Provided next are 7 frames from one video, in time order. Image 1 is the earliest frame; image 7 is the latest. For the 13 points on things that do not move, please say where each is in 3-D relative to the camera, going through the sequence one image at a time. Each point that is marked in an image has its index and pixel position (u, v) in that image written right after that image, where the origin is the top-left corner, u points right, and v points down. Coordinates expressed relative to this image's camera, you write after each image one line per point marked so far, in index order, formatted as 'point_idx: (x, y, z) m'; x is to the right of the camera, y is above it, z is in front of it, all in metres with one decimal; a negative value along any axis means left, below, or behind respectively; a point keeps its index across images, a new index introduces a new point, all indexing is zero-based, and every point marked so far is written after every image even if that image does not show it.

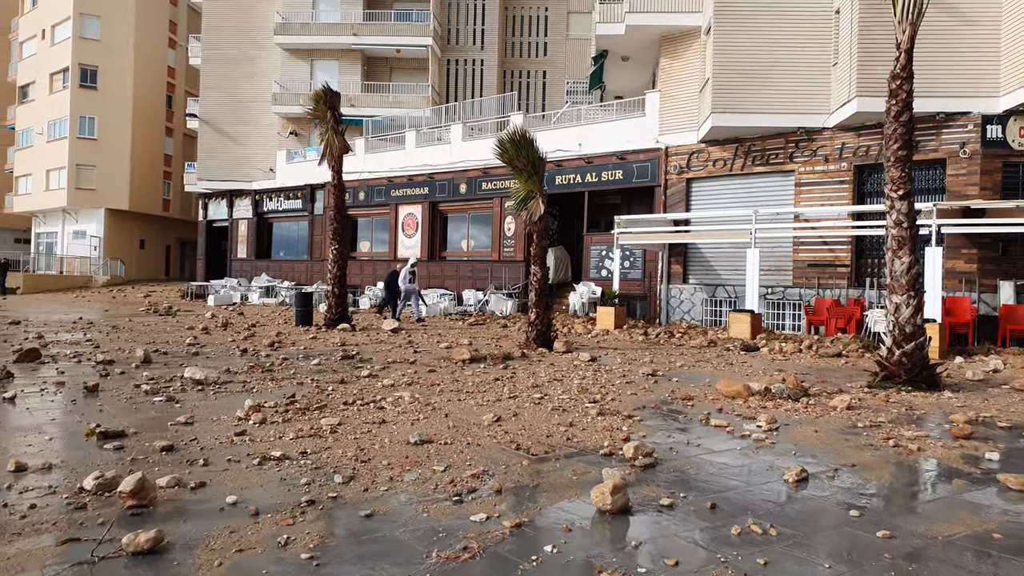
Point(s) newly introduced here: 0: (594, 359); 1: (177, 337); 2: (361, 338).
0: (+1.2, -1.0, +11.1) m
1: (-6.1, -0.9, +14.0) m
2: (-2.7, -0.9, +14.2) m
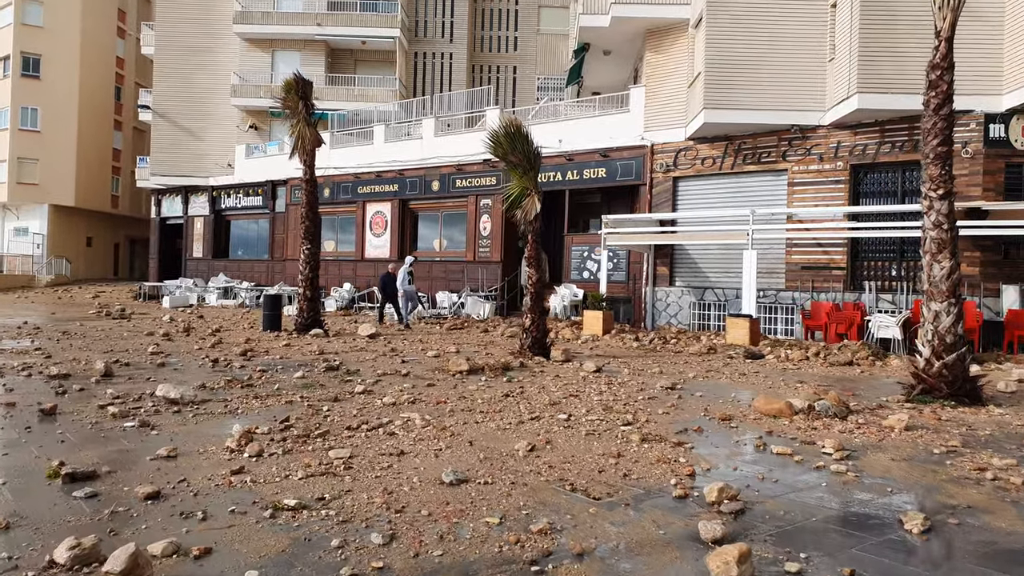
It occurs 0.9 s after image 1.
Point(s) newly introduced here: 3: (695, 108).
0: (+1.2, -1.1, +10.4) m
1: (-6.3, -0.9, +12.8) m
2: (-2.9, -1.0, +13.1) m
3: (+4.0, +4.0, +16.8) m
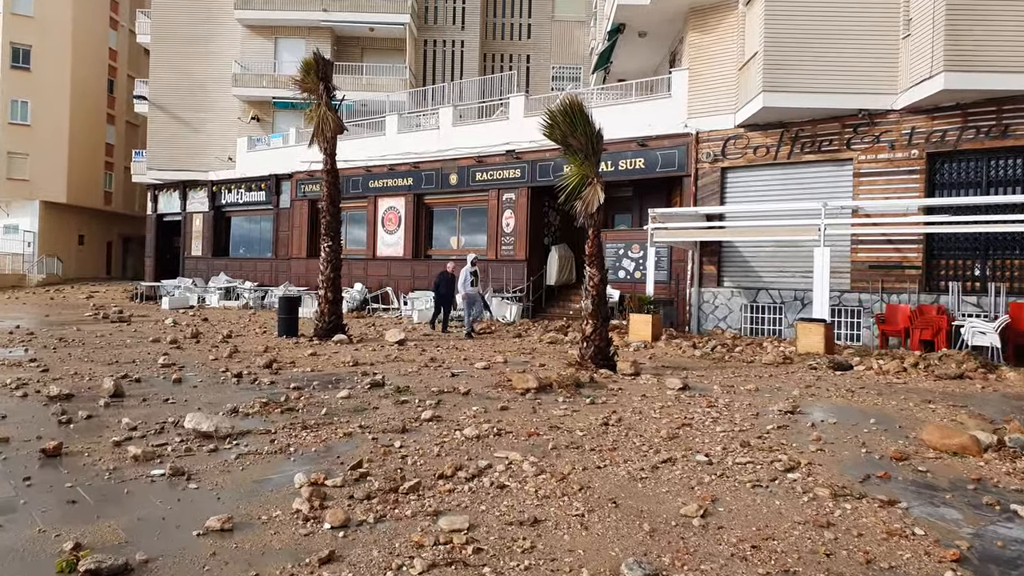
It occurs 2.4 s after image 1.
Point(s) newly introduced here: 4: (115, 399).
0: (+2.0, -1.1, +9.0) m
1: (-5.4, -1.0, +11.3) m
2: (-2.1, -1.0, +11.7) m
3: (+4.8, +4.0, +15.4) m
4: (-3.9, -1.1, +7.5) m
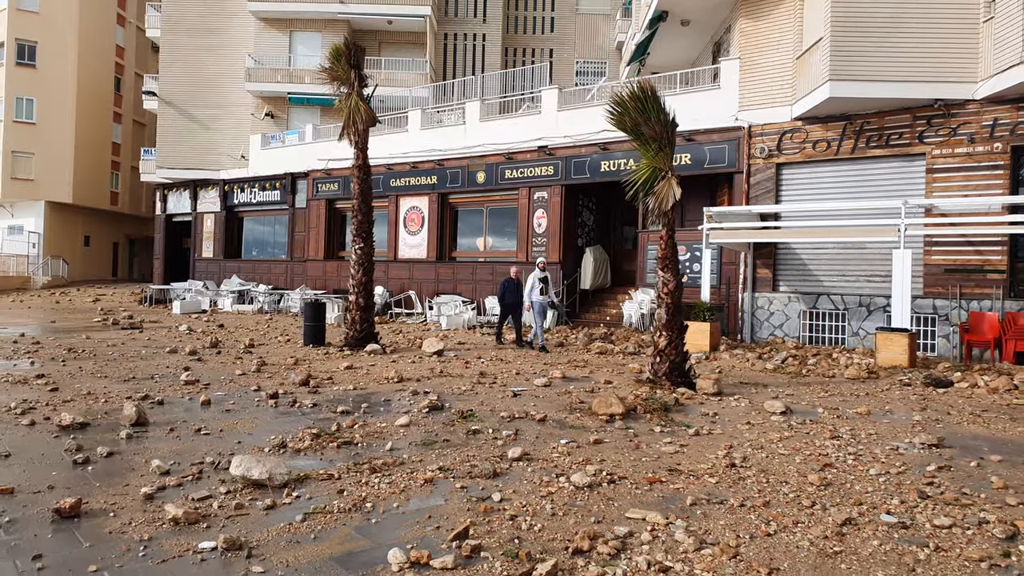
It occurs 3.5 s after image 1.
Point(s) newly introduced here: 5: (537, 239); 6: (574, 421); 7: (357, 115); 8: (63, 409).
0: (+2.8, -1.2, +7.8) m
1: (-4.6, -1.1, +10.2) m
2: (-1.3, -1.1, +10.6) m
3: (+5.6, +3.9, +14.3) m
4: (-3.1, -1.2, +6.3) m
5: (+0.6, +1.2, +19.4) m
6: (+0.6, -1.2, +7.0) m
7: (-2.6, +2.9, +12.9) m
8: (-4.2, -1.1, +7.2) m
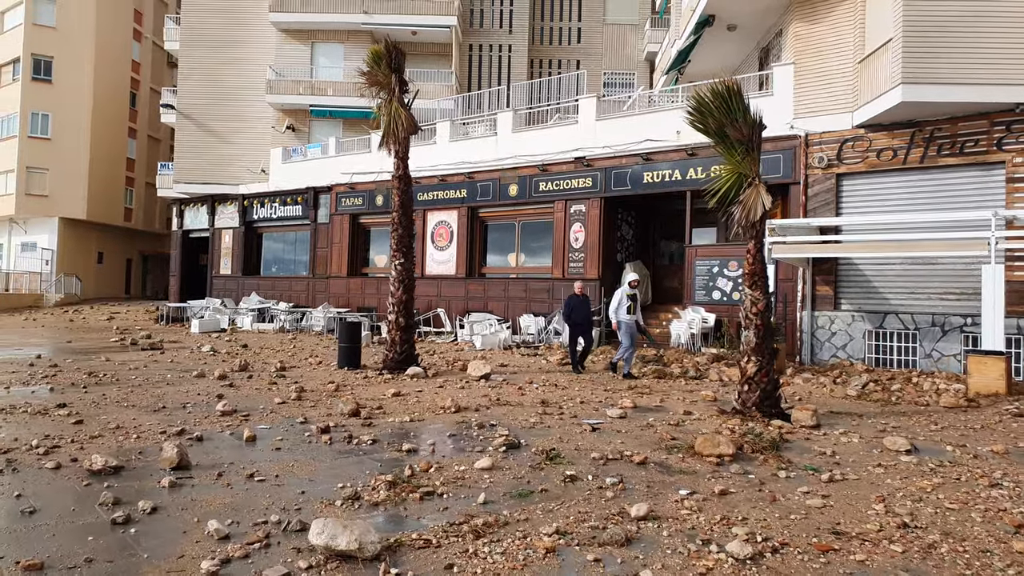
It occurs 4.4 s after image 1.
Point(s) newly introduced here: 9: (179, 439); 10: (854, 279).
0: (+3.6, -1.4, +6.8) m
1: (-3.9, -1.3, +9.3) m
2: (-0.5, -1.4, +9.6) m
3: (+6.4, +3.5, +13.4) m
4: (-2.3, -1.3, +5.4) m
5: (+1.5, +0.8, +18.5) m
6: (+1.3, -1.4, +6.1) m
7: (-1.8, +2.6, +12.0) m
8: (-3.5, -1.3, +6.3) m
9: (-2.9, -1.3, +6.6) m
10: (+6.4, +0.1, +14.4) m
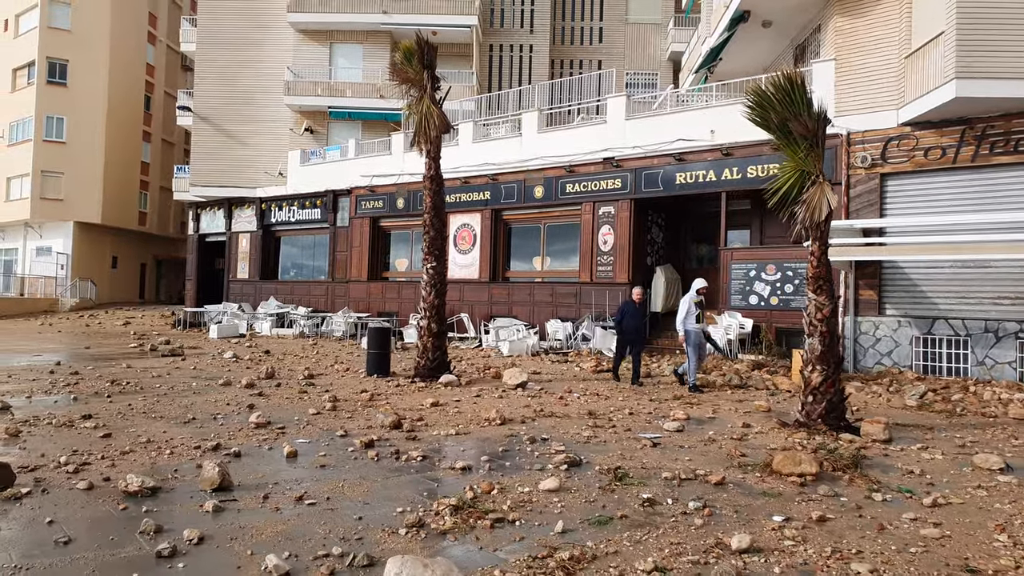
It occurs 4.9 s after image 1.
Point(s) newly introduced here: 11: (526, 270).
0: (+4.1, -1.4, +6.3) m
1: (-3.3, -1.4, +8.9) m
2: (0.0, -1.4, +9.2) m
3: (+7.0, +3.5, +12.9) m
4: (-1.9, -1.4, +5.0) m
5: (+2.1, +0.7, +18.0) m
6: (+1.8, -1.4, +5.6) m
7: (-1.2, +2.5, +11.6) m
8: (-3.0, -1.4, +5.9) m
9: (-2.4, -1.3, +6.1) m
10: (+7.0, +0.1, +13.8) m
11: (+0.4, +0.5, +20.0) m
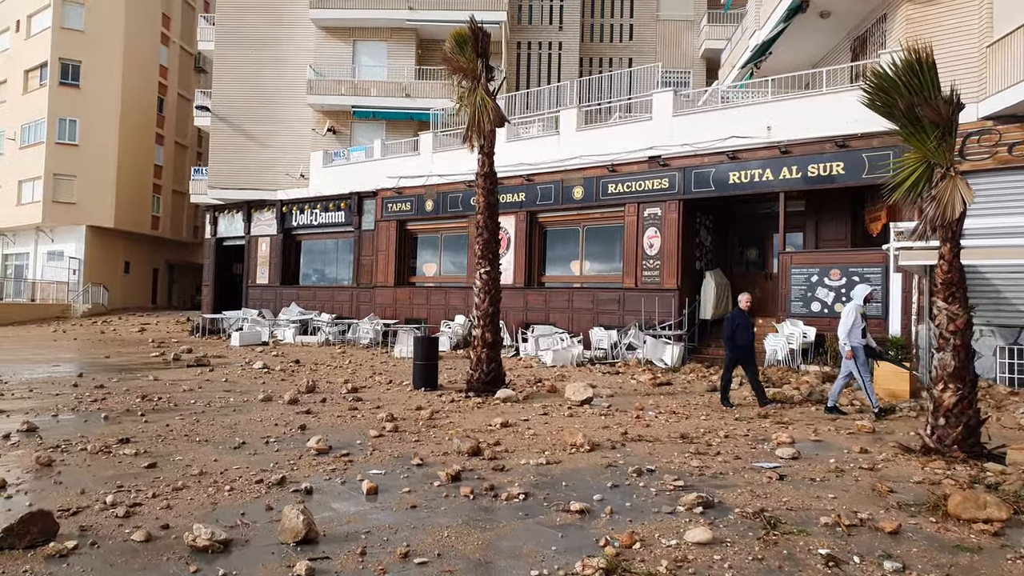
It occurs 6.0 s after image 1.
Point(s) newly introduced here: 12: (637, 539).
0: (+4.9, -1.5, +5.4) m
1: (-2.5, -1.5, +8.0) m
2: (+0.9, -1.5, +8.2) m
3: (+7.9, +3.4, +11.9) m
4: (-1.0, -1.4, +4.1) m
5: (+3.0, +0.6, +17.1) m
6: (+2.6, -1.5, +4.6) m
7: (-0.4, +2.4, +10.7) m
8: (-2.2, -1.4, +5.0) m
9: (-1.5, -1.4, +5.2) m
10: (+7.9, 0.0, +12.9) m
11: (+1.3, +0.3, +19.1) m
12: (+0.7, -1.5, +4.5) m
